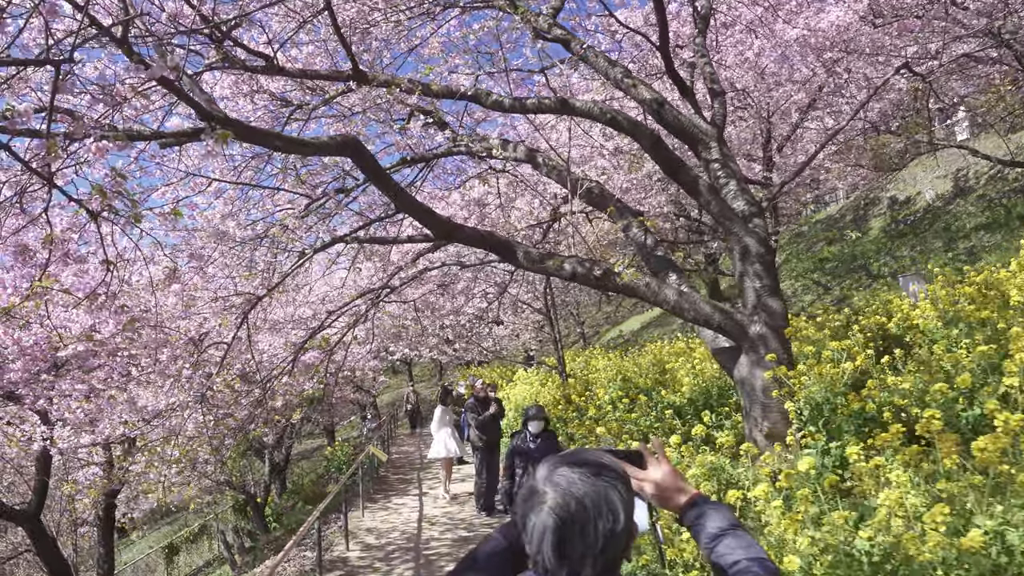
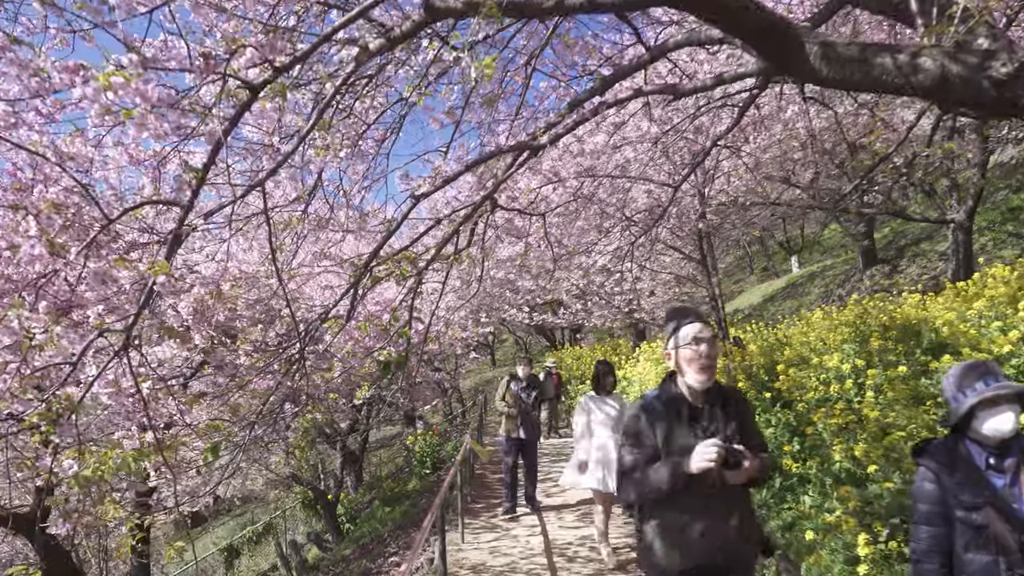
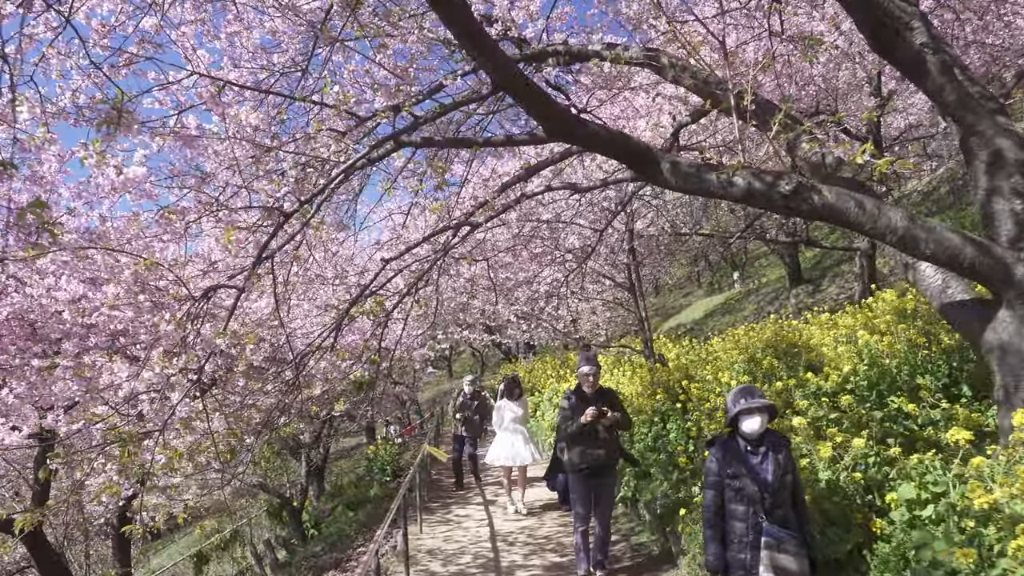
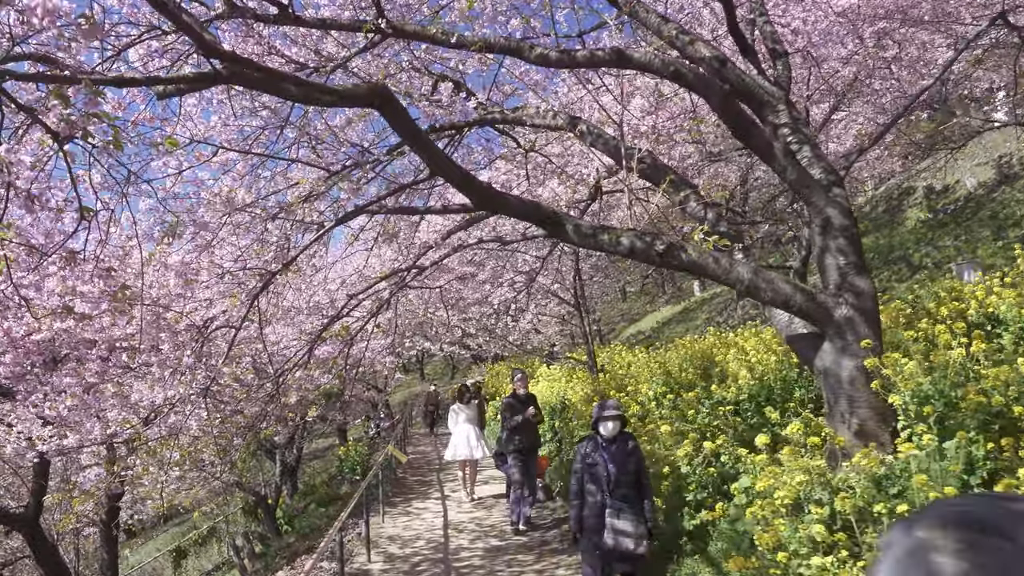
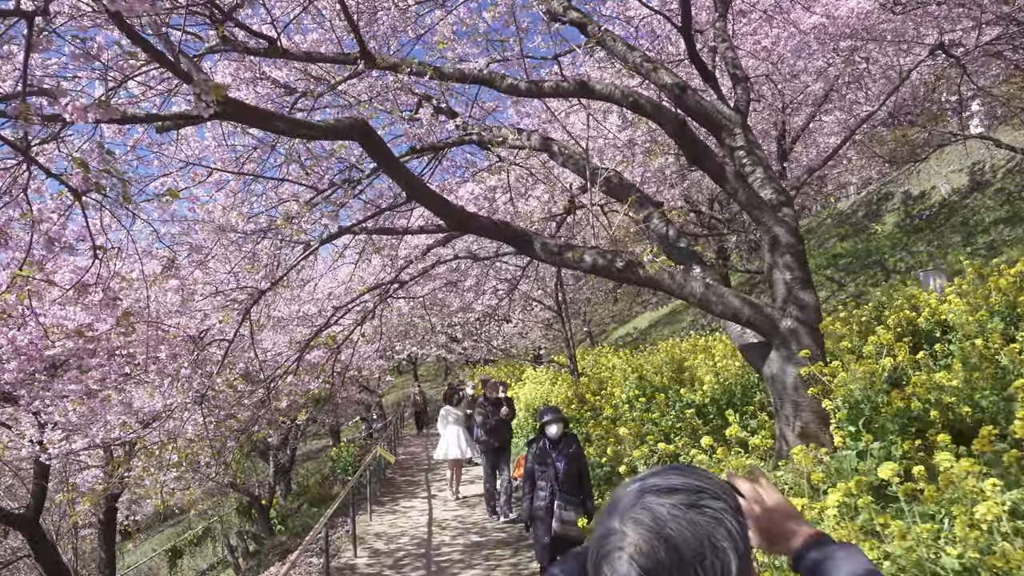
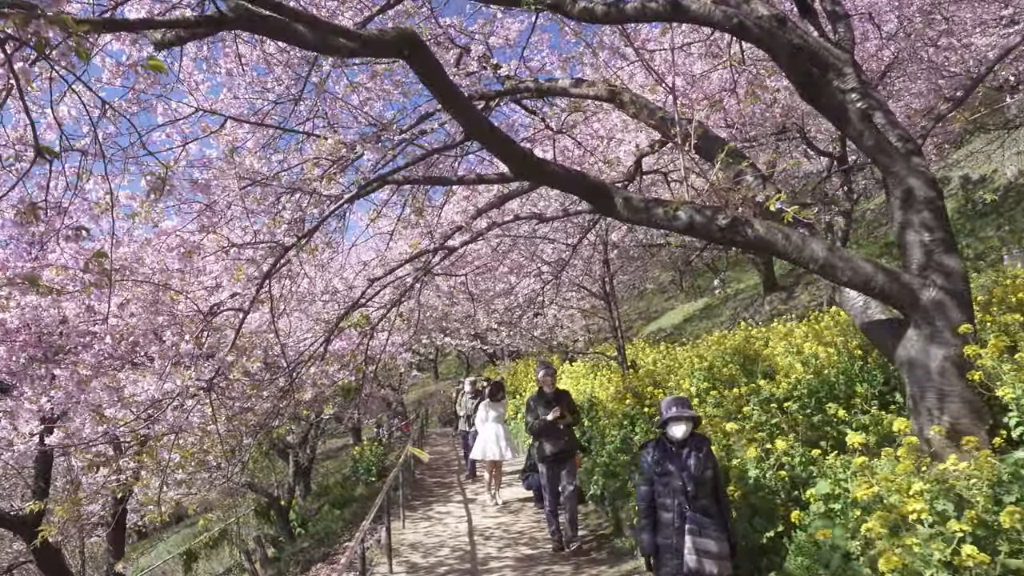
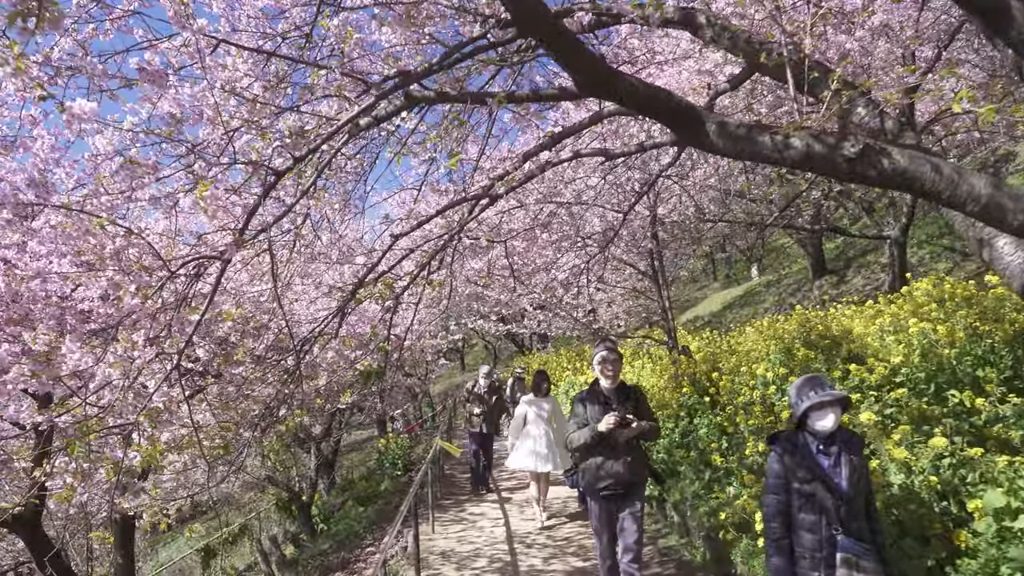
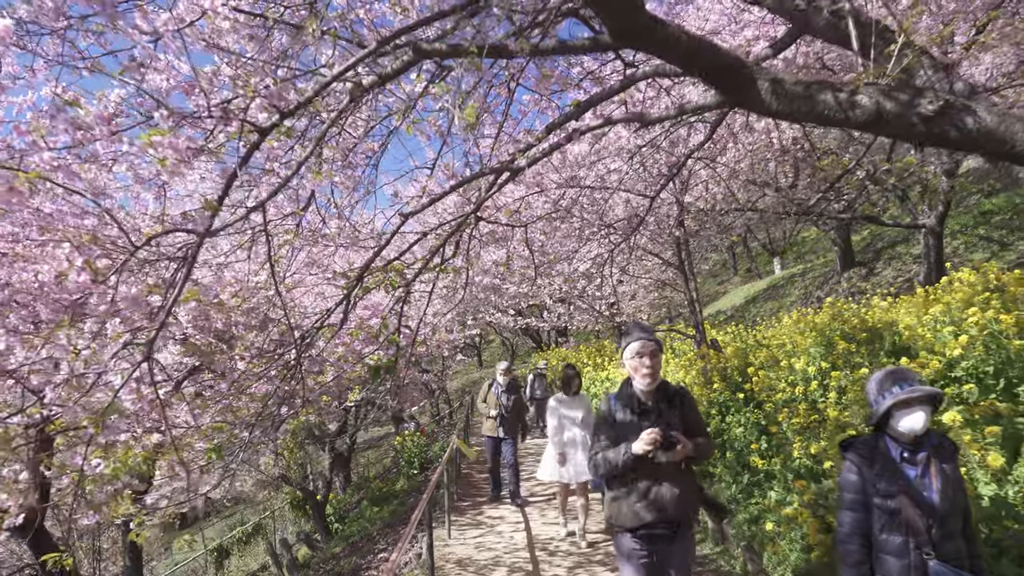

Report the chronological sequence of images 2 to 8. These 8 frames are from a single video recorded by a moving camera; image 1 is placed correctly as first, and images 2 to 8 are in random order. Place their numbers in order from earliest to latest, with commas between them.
5, 4, 6, 3, 7, 8, 2
